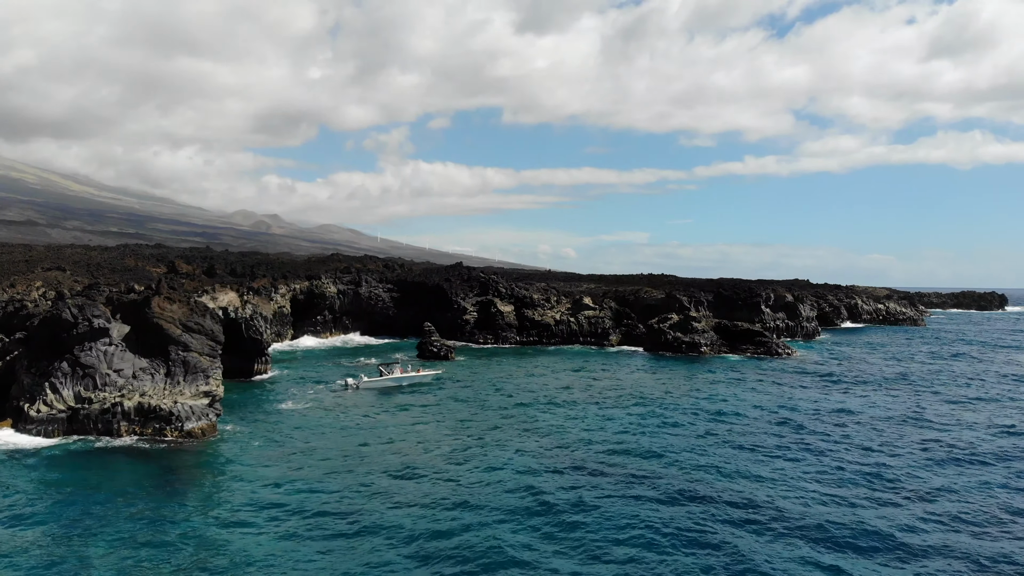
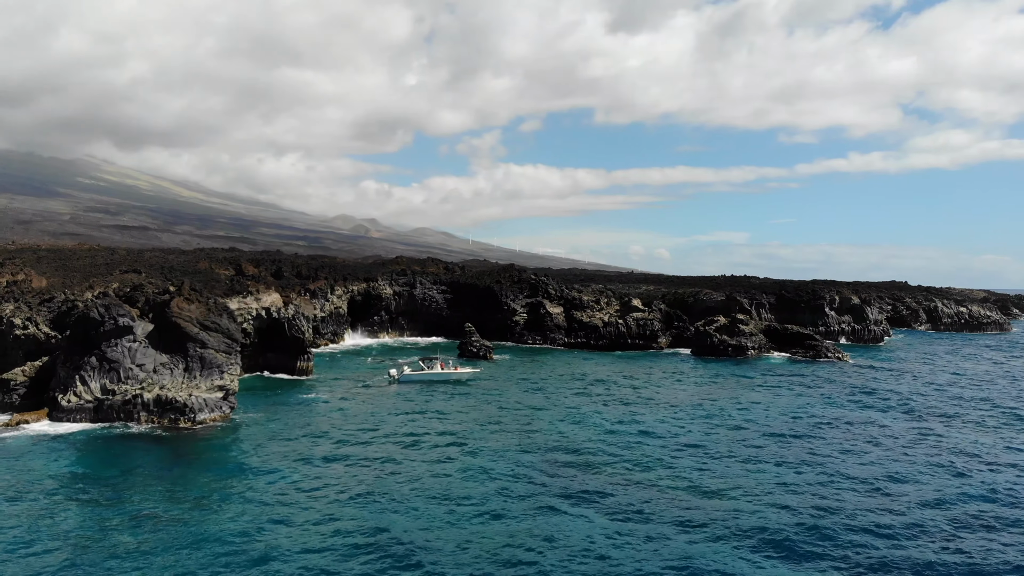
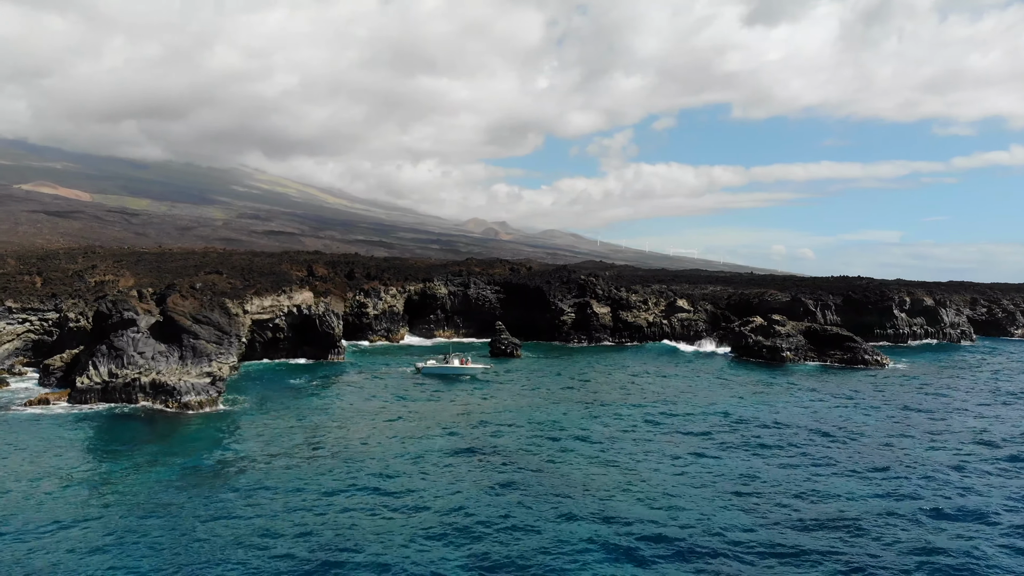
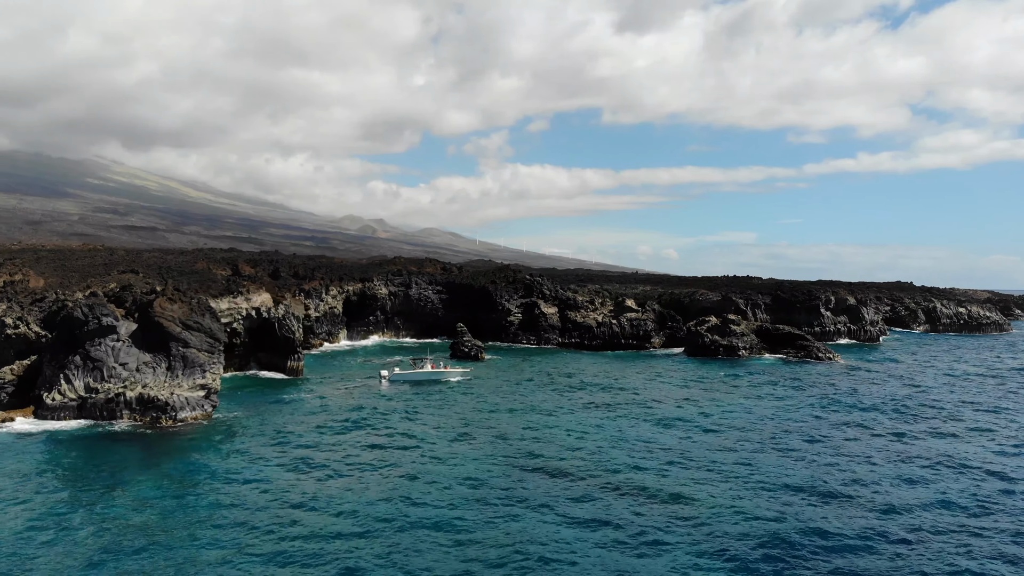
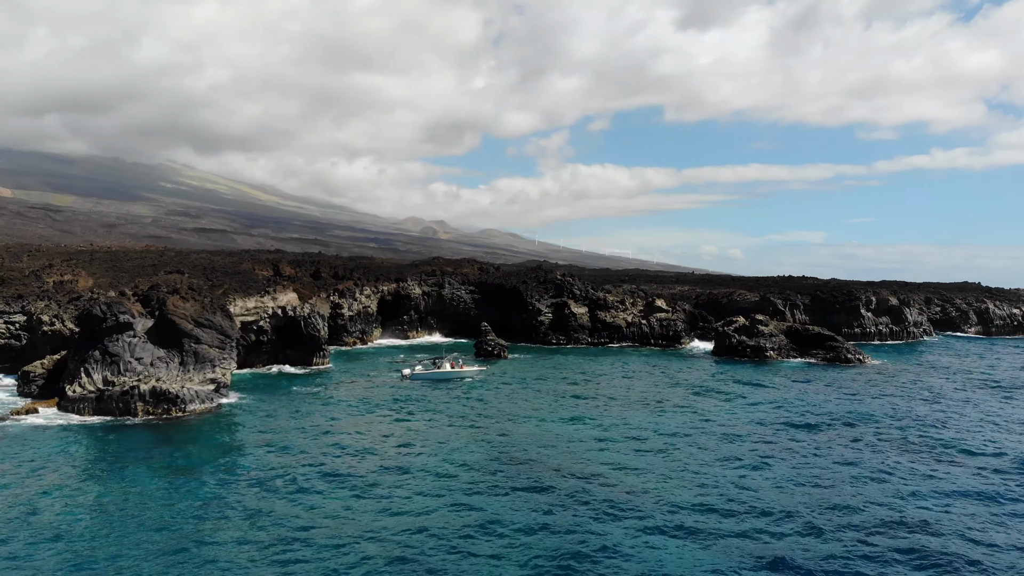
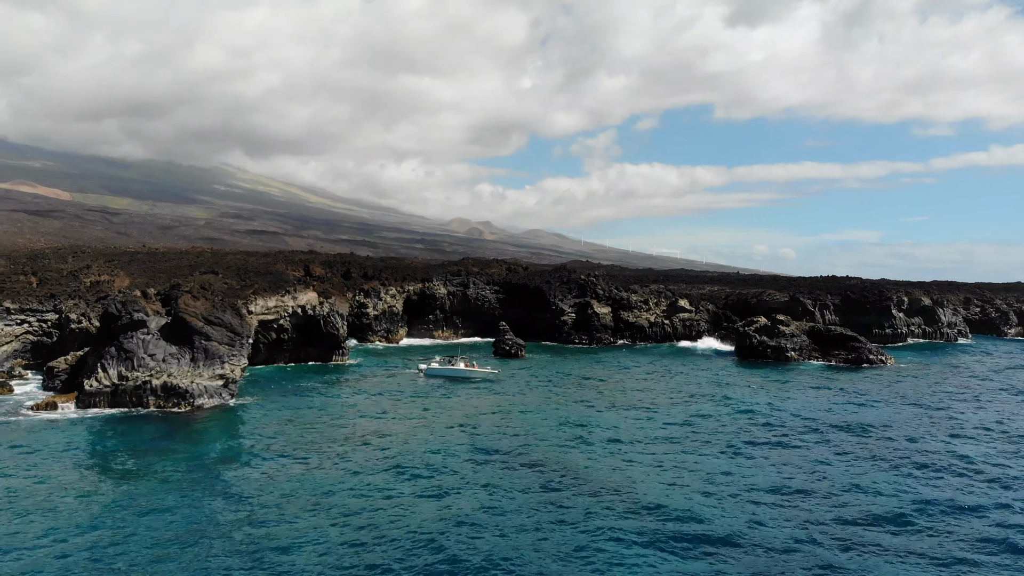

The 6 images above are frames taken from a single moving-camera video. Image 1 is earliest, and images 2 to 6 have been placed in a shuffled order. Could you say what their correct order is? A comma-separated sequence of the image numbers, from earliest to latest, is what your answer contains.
2, 4, 5, 6, 3
